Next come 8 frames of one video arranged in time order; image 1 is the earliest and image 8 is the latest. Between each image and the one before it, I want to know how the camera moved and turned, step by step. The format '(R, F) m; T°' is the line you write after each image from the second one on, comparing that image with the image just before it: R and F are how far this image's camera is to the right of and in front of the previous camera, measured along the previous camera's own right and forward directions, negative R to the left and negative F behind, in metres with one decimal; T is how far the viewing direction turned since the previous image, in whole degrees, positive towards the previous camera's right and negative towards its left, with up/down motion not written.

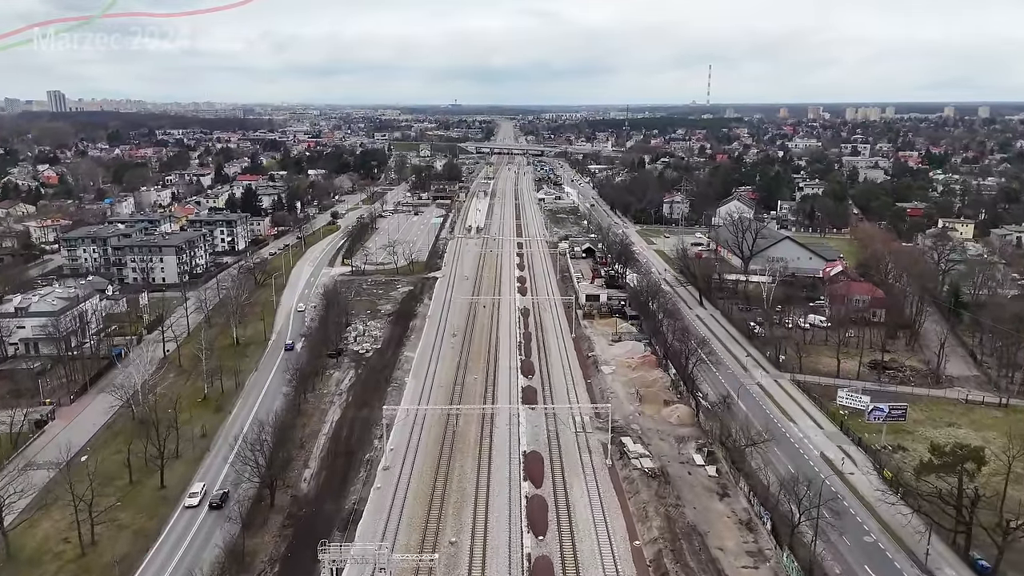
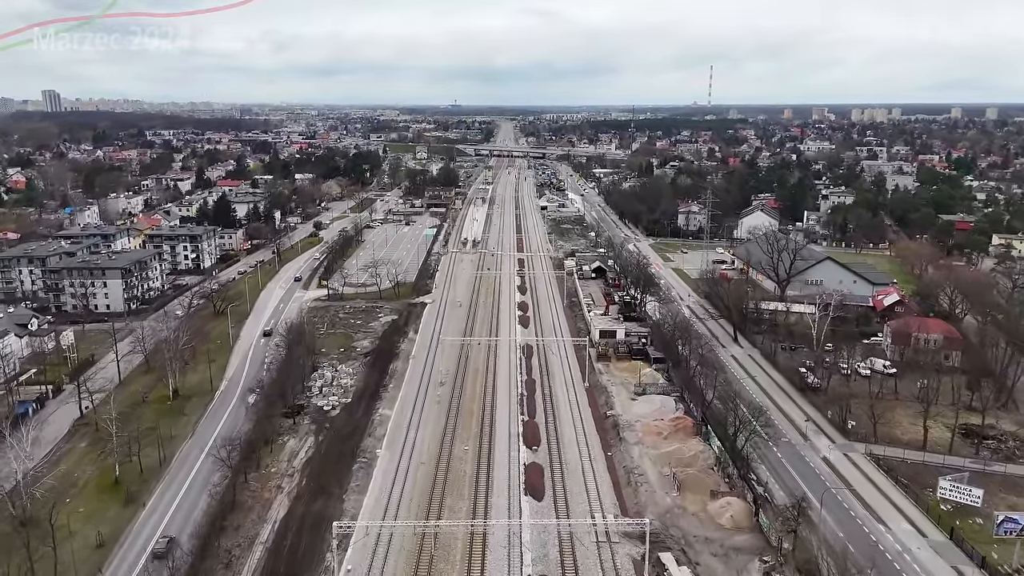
(0.0, +2.9) m; 0°
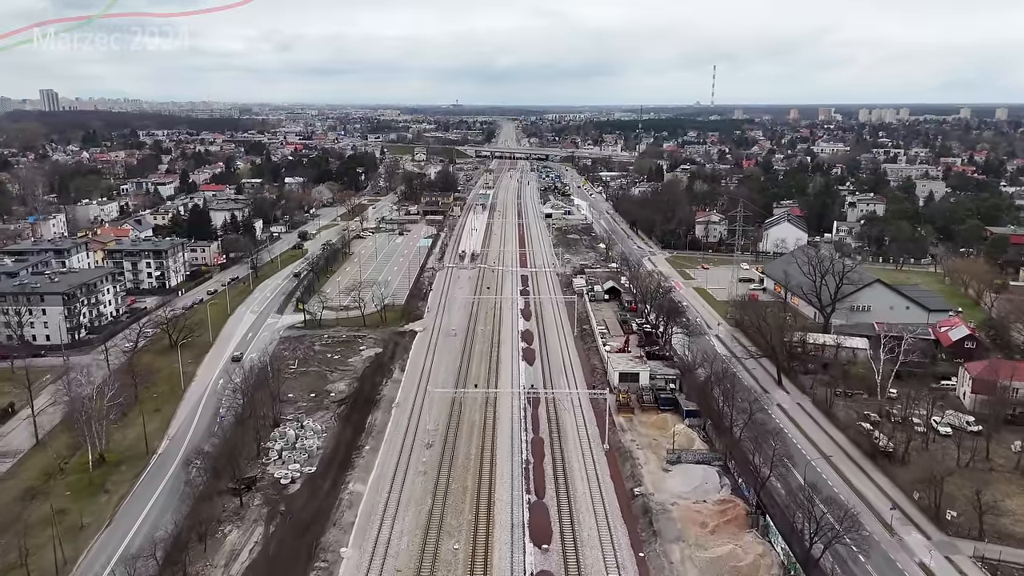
(0.0, +2.4) m; 0°
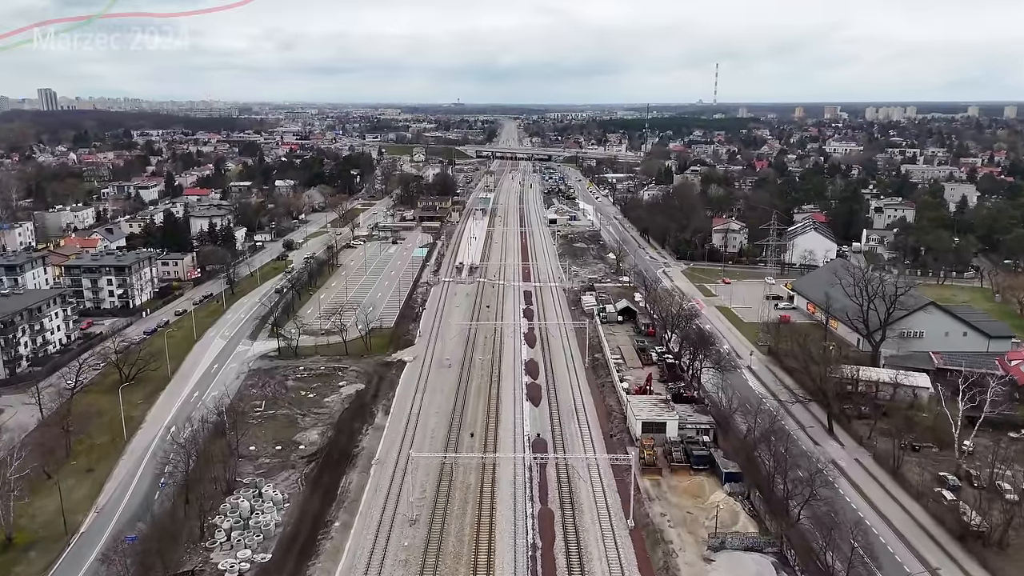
(0.0, +2.0) m; 0°
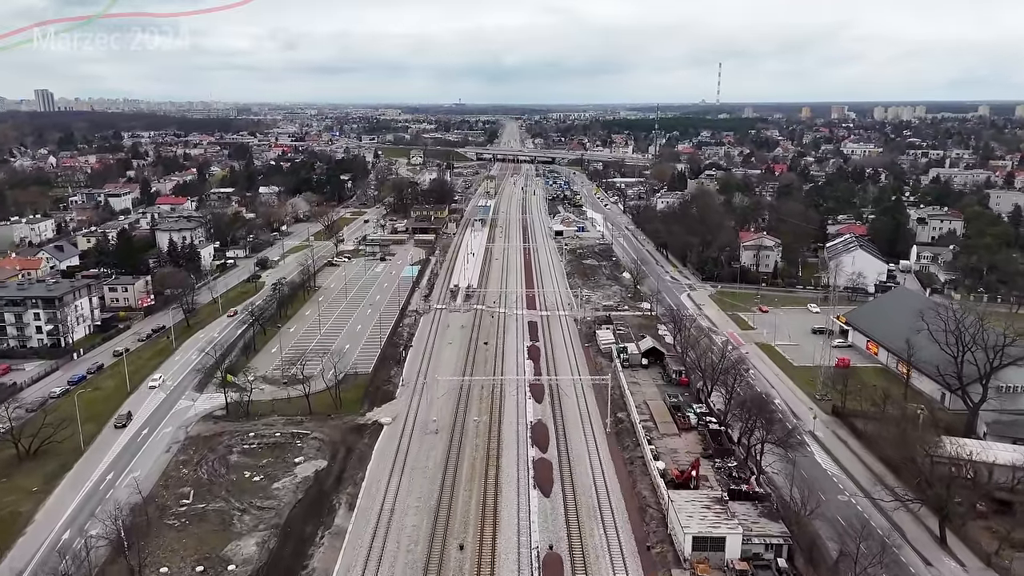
(0.0, +2.8) m; 0°
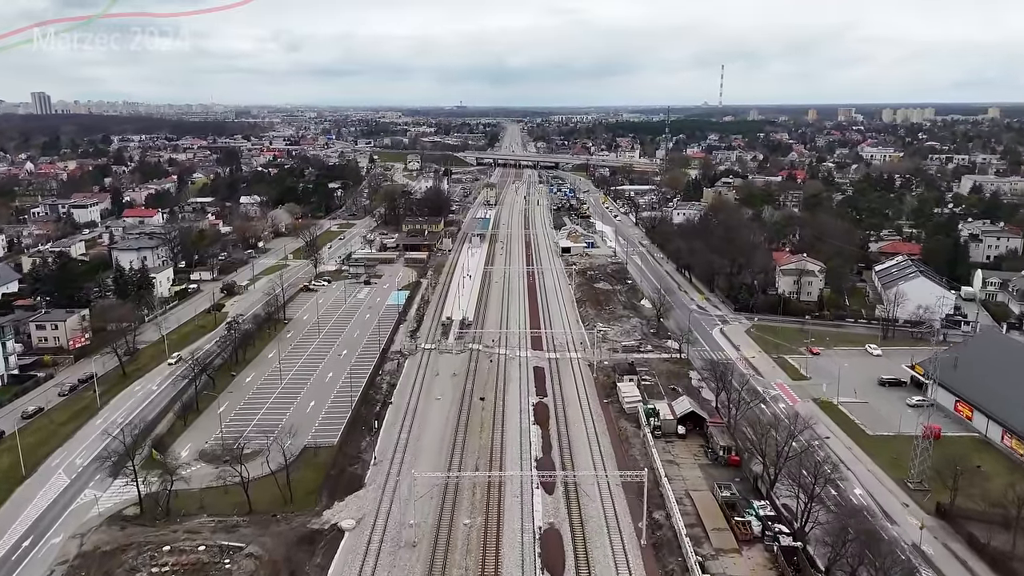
(0.0, +2.9) m; 0°
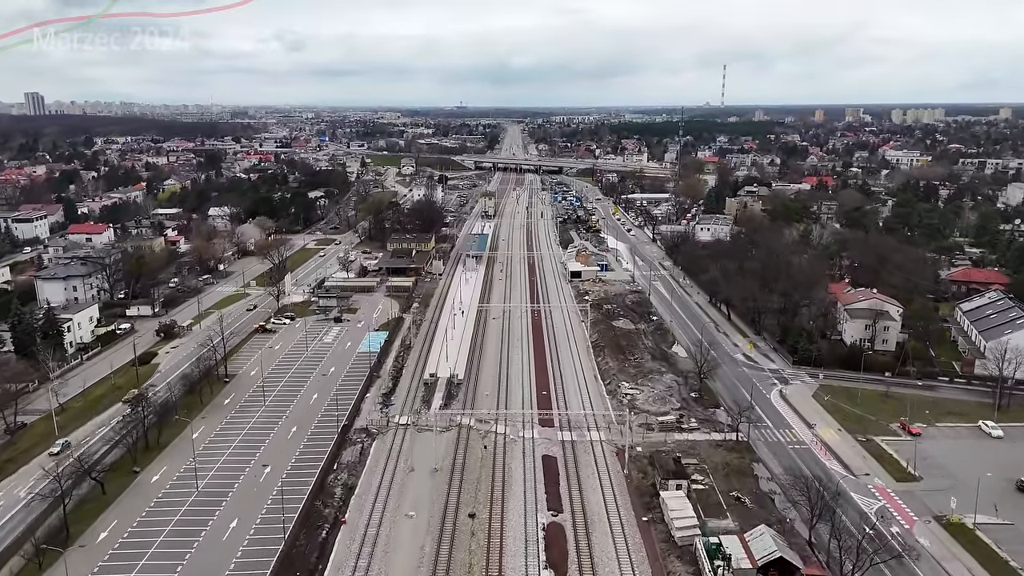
(0.0, +3.6) m; 0°
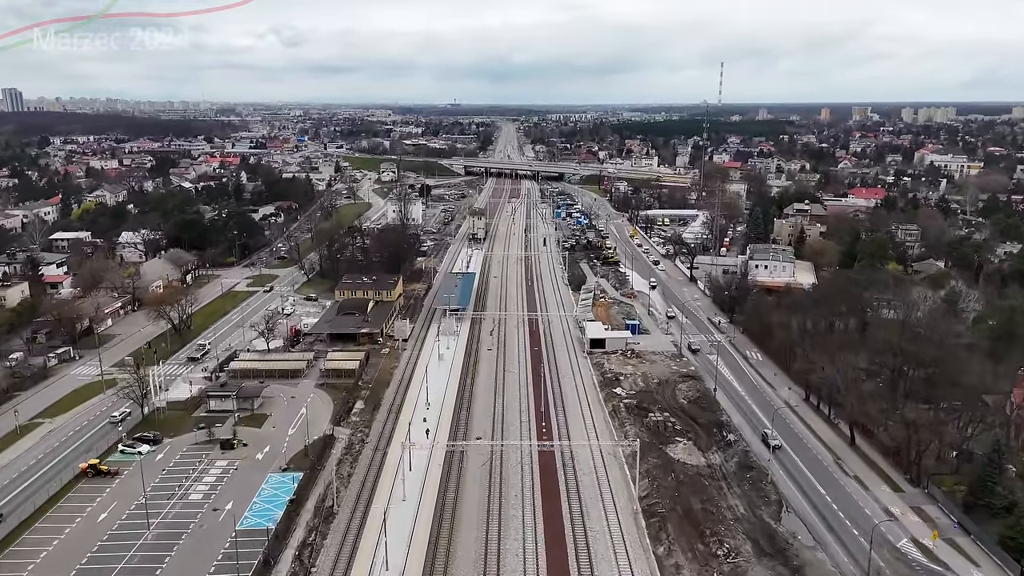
(0.0, +6.5) m; 0°
